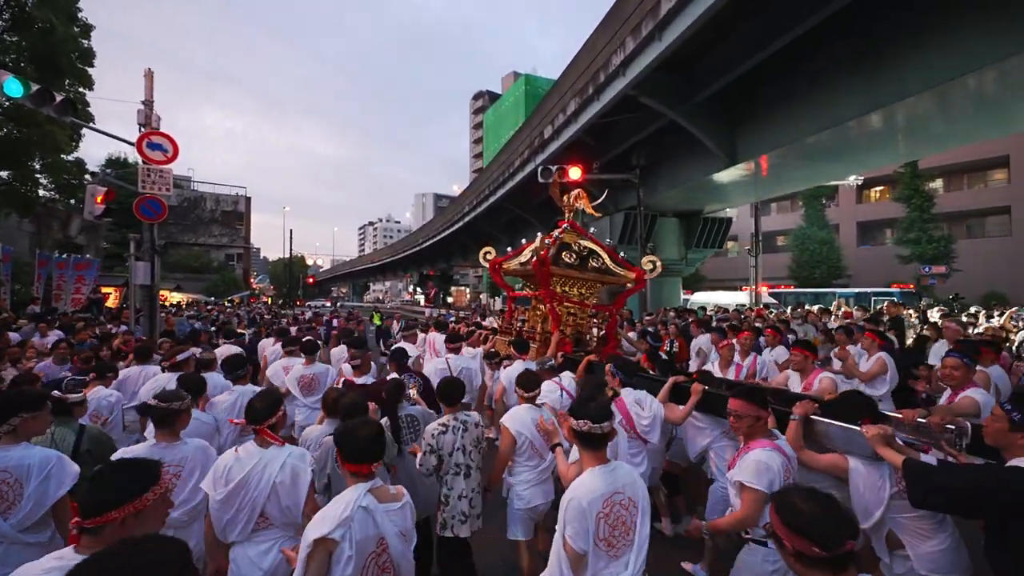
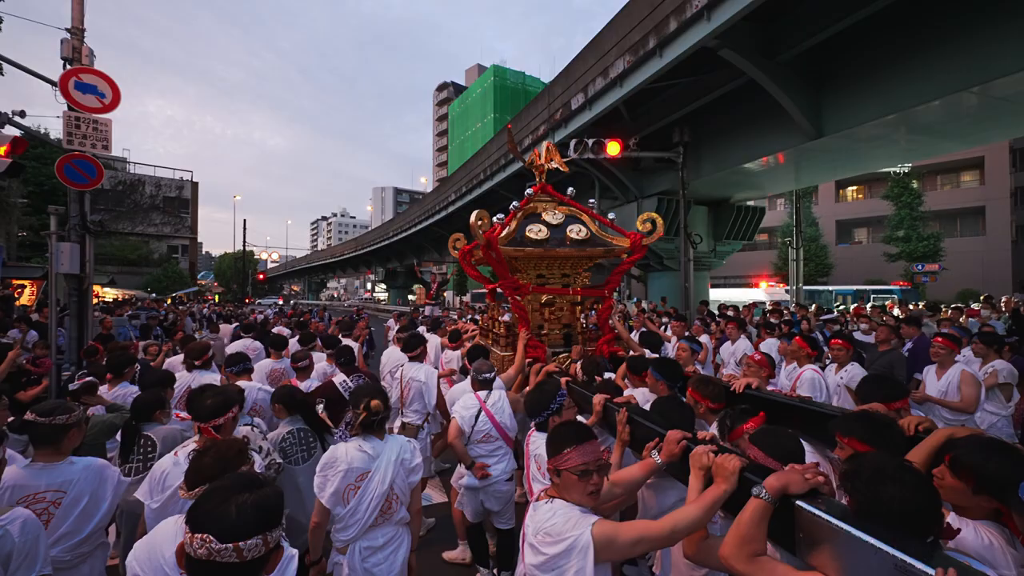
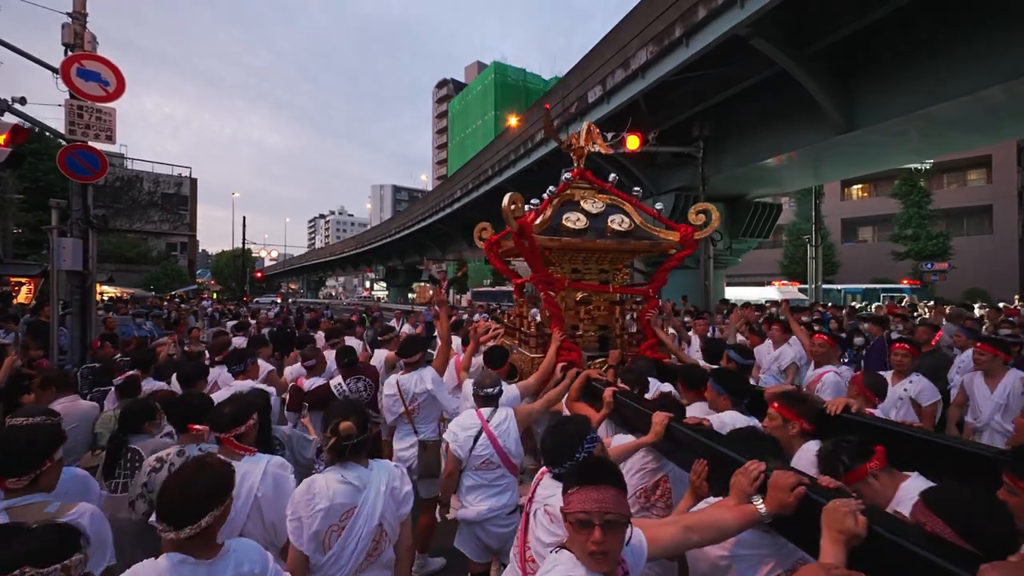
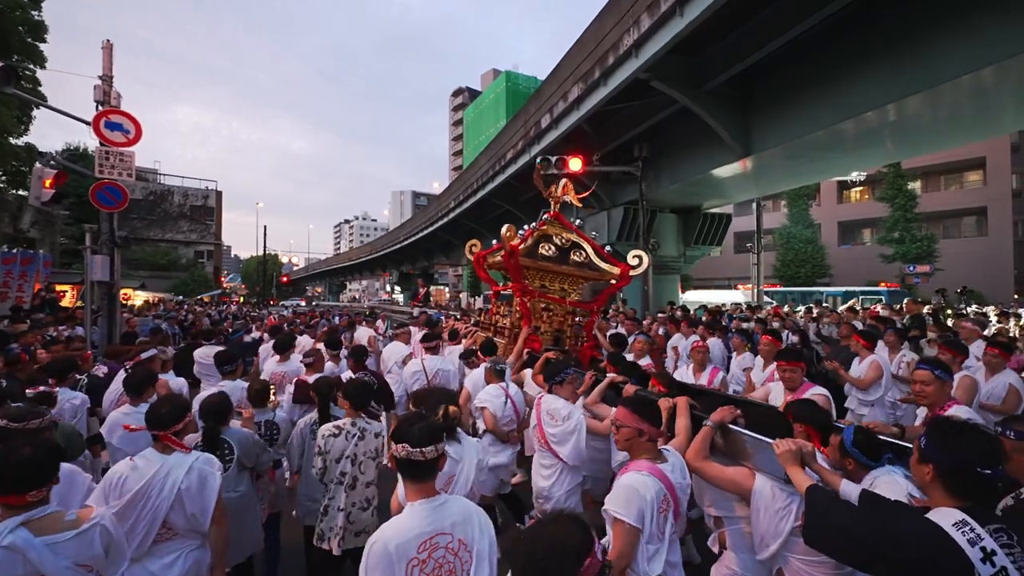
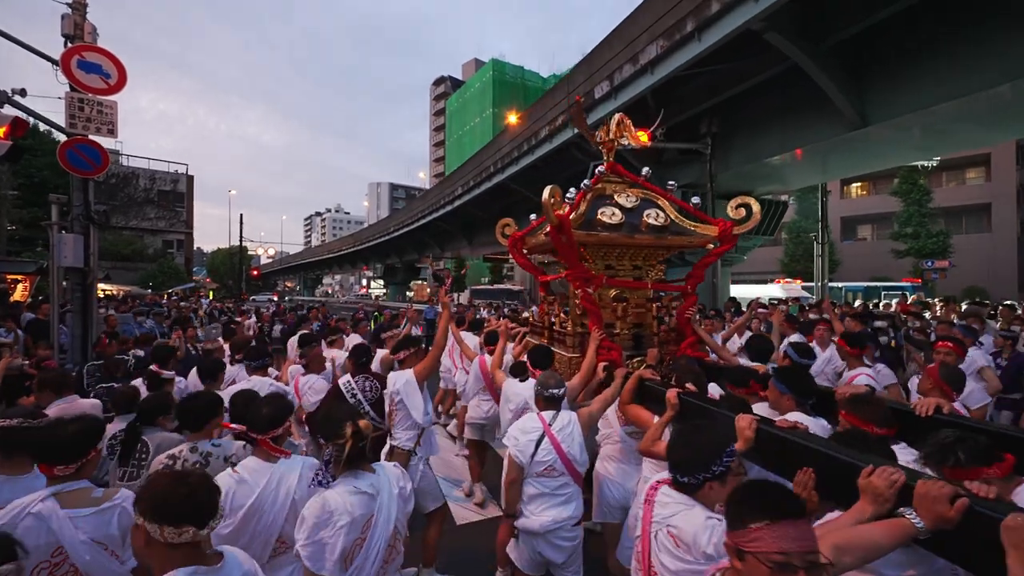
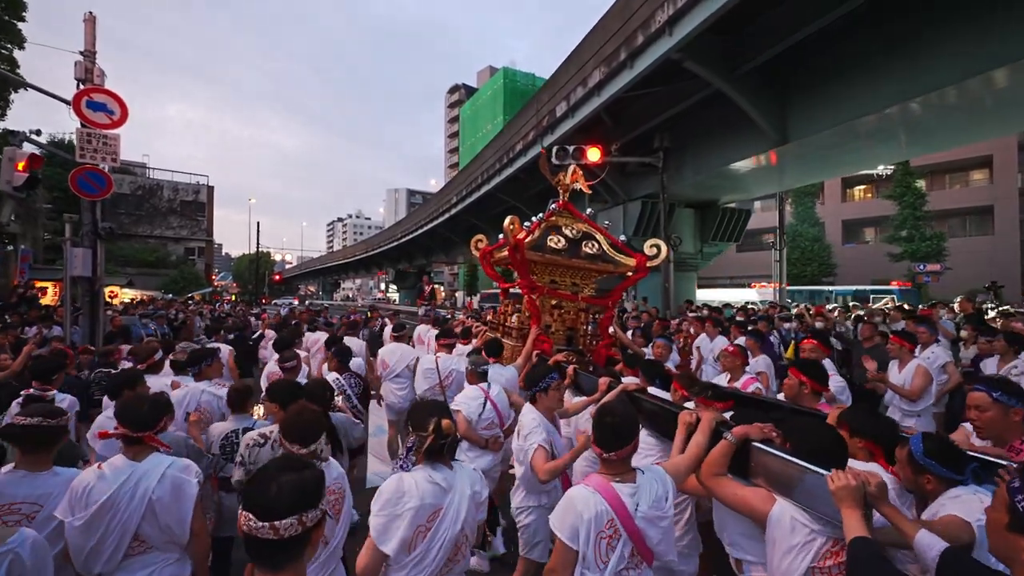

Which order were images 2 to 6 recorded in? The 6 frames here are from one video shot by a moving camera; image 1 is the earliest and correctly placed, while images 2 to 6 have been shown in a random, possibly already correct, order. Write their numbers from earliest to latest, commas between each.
4, 6, 2, 3, 5
